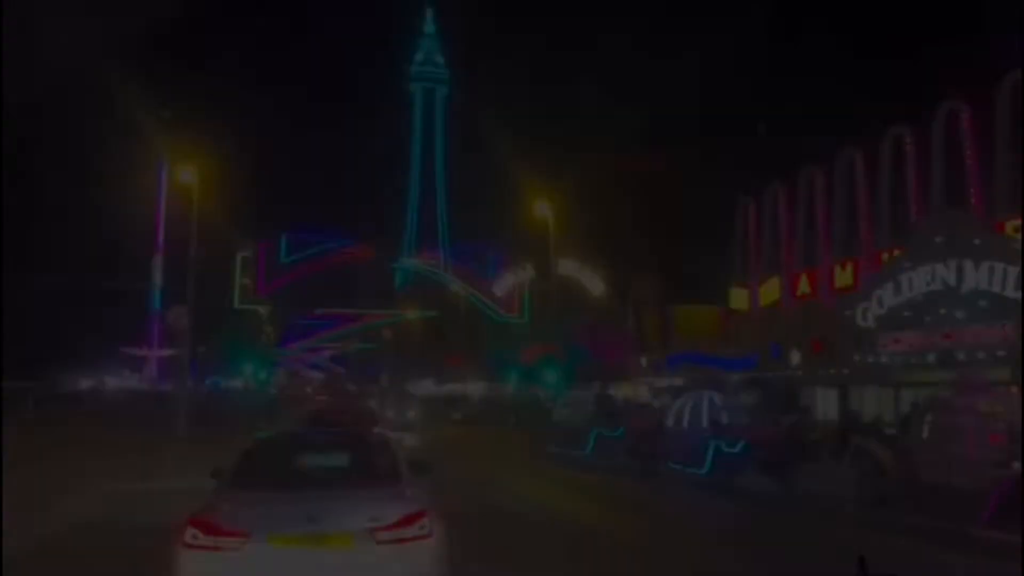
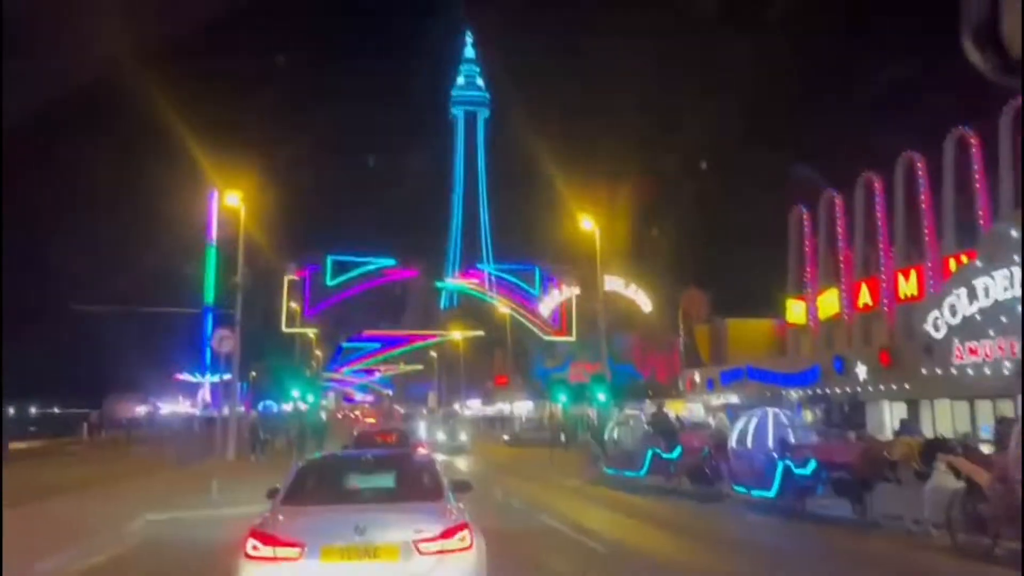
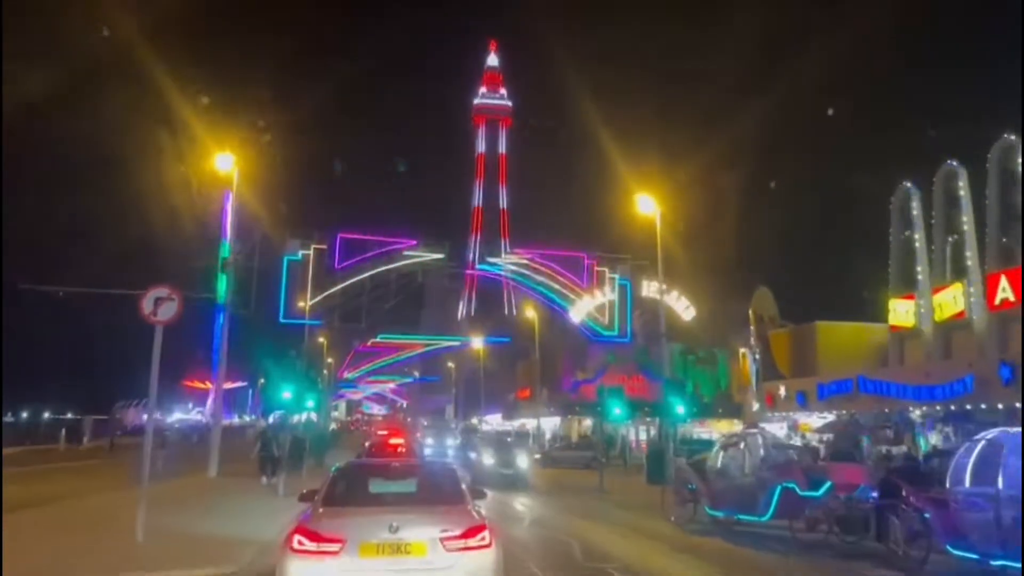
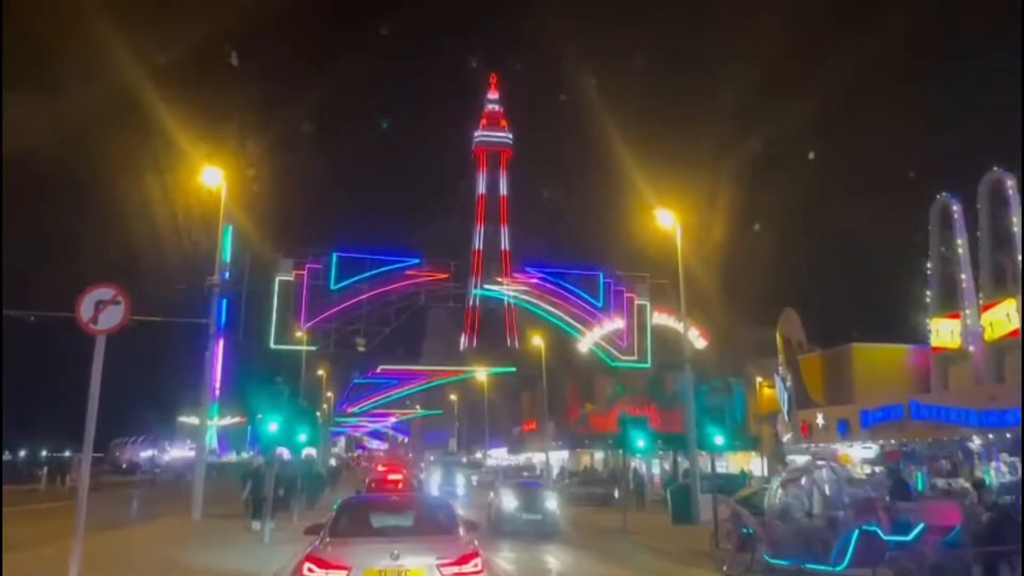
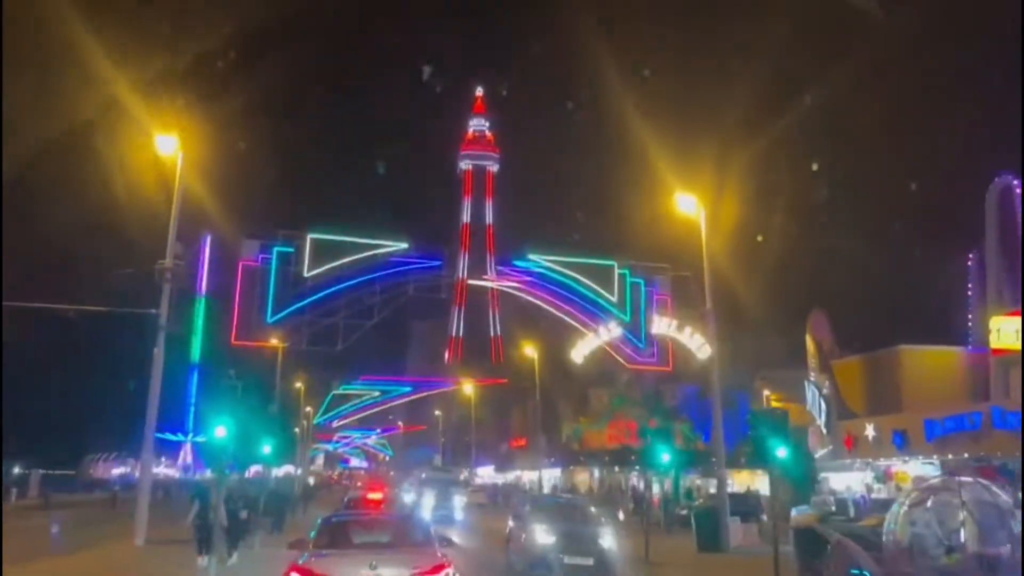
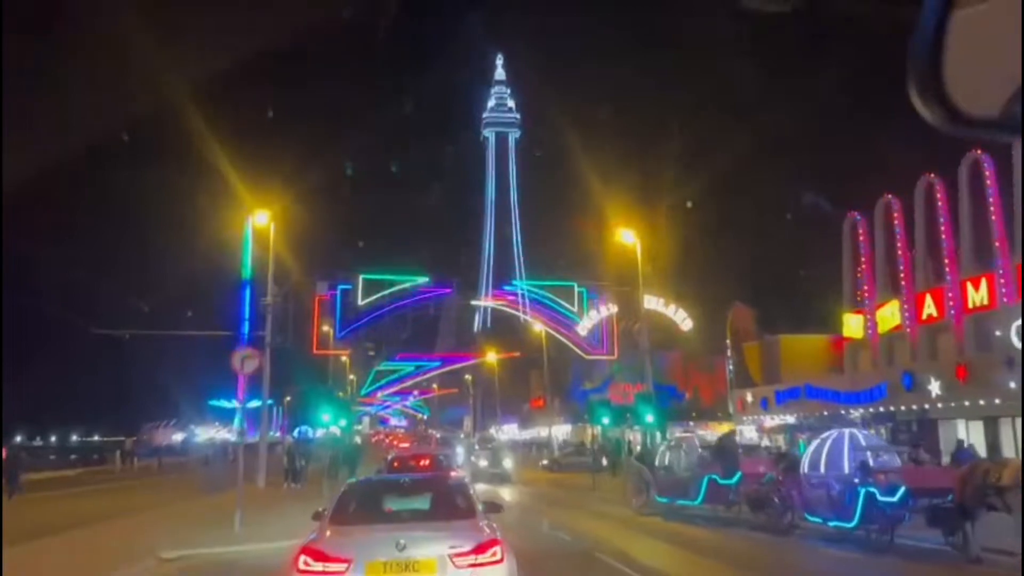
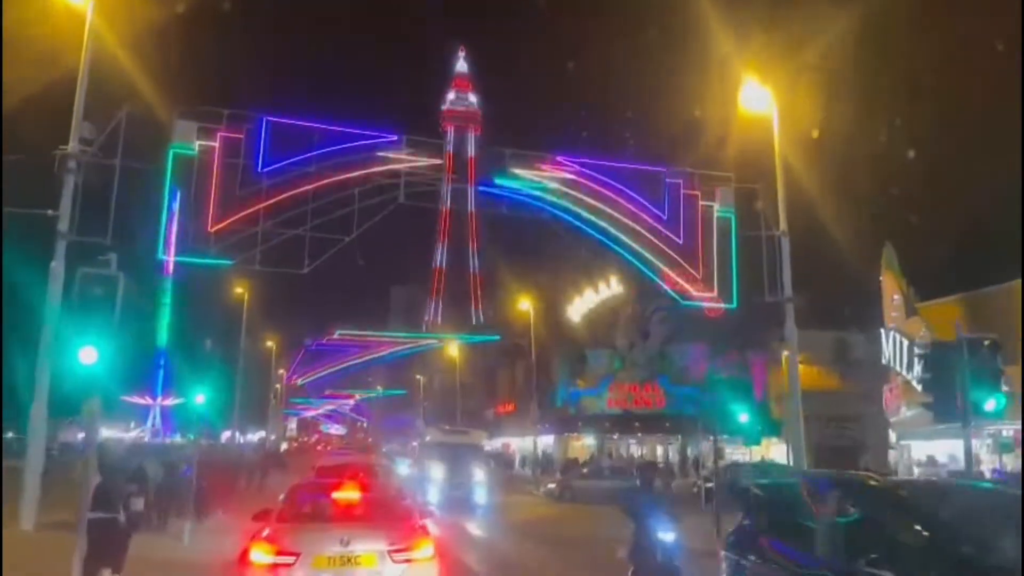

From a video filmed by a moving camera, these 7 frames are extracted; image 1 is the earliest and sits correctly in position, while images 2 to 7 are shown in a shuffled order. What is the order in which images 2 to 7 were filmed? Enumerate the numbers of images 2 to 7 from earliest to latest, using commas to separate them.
2, 6, 3, 4, 5, 7
